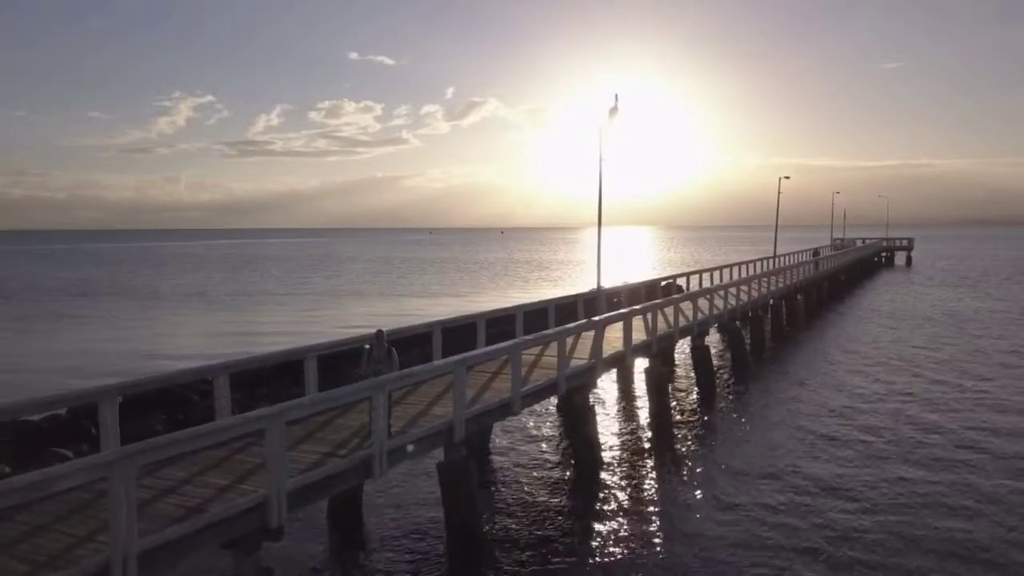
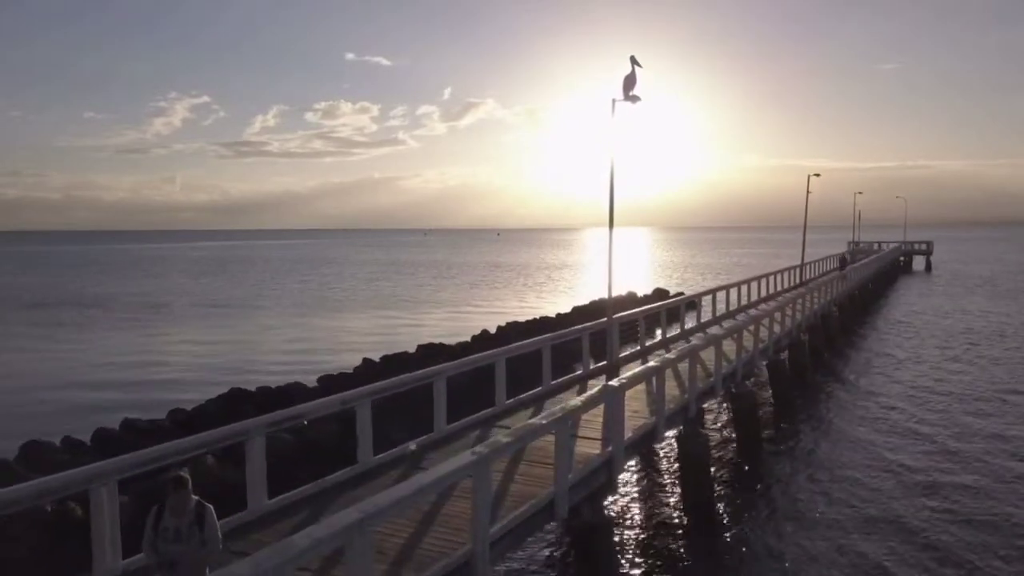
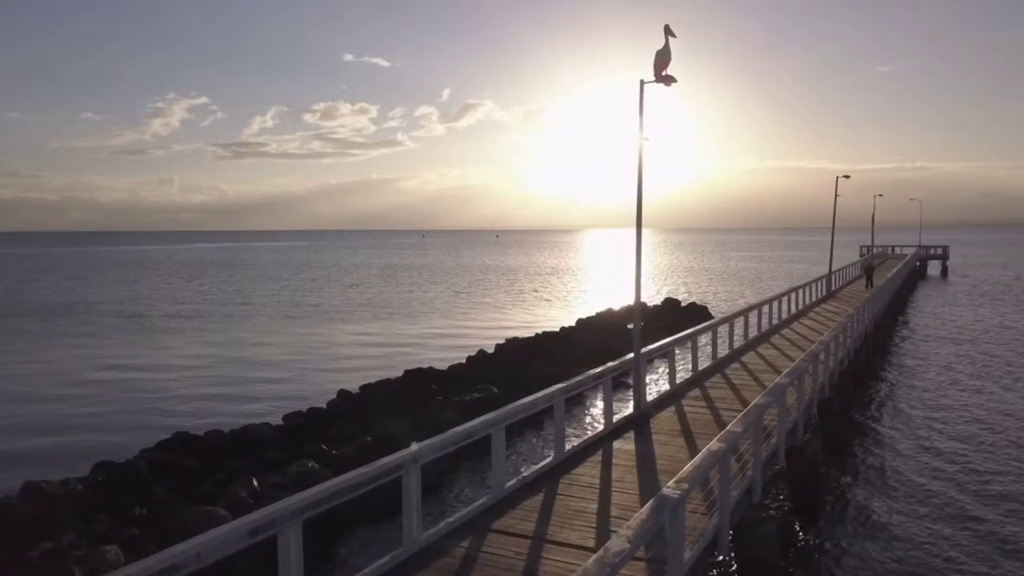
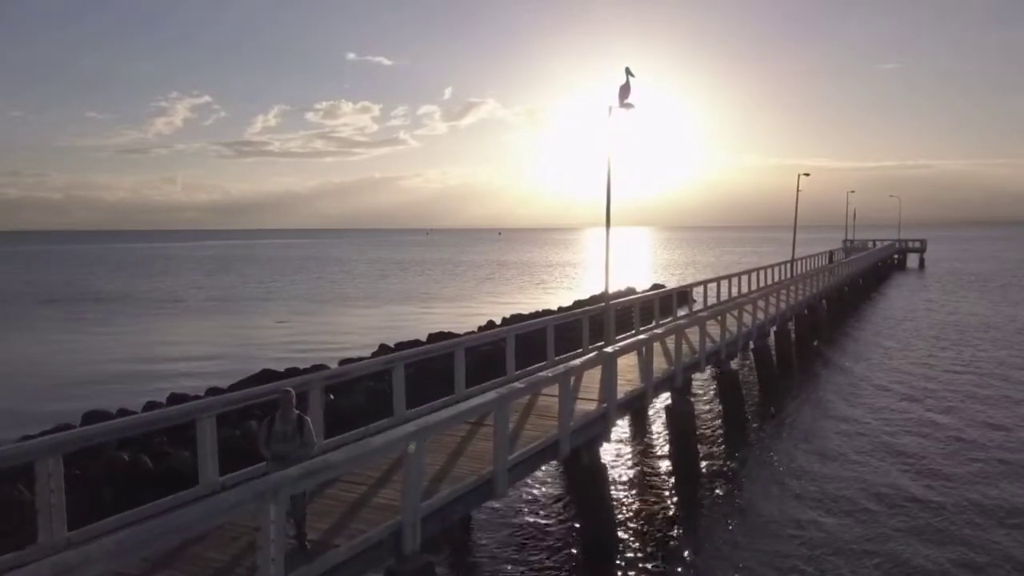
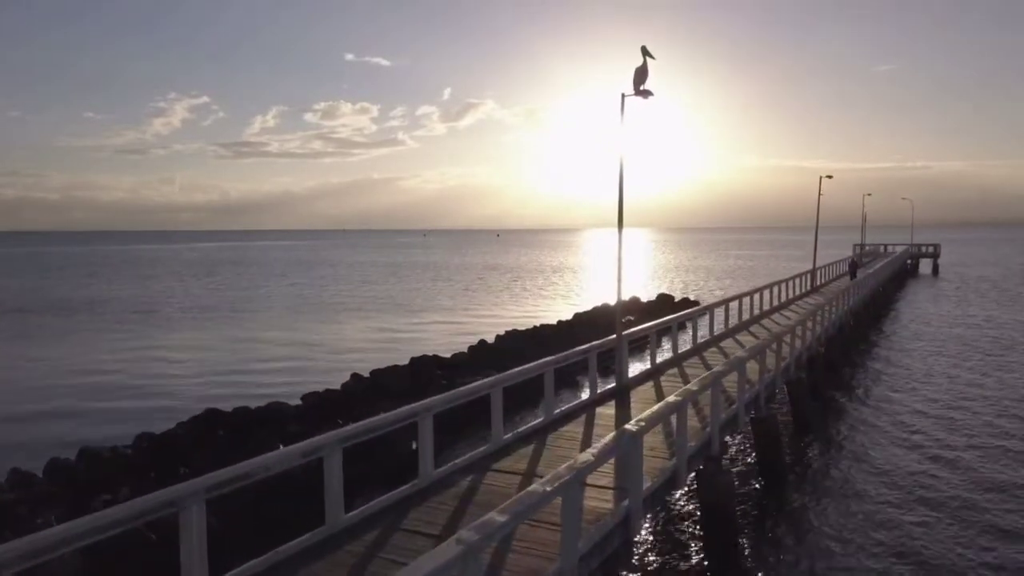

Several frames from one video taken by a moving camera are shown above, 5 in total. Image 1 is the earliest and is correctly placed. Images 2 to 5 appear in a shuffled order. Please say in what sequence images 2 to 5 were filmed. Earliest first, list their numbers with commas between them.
4, 2, 5, 3
